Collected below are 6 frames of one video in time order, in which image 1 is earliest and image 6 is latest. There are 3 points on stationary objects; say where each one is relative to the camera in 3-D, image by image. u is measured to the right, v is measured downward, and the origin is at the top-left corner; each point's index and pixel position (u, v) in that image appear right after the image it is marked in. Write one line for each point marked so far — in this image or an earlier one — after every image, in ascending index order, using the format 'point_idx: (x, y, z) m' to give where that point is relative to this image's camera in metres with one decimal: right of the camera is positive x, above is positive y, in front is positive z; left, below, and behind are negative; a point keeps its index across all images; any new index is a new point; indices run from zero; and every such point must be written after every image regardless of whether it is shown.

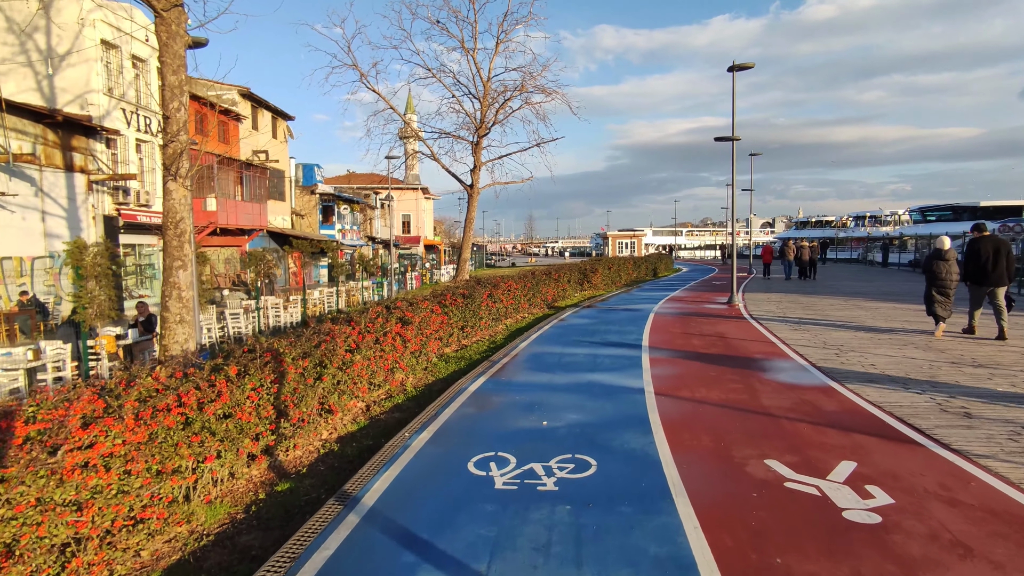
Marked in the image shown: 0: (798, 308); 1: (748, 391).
0: (+9.1, -0.6, +17.8) m
1: (+3.0, -1.3, +7.1) m
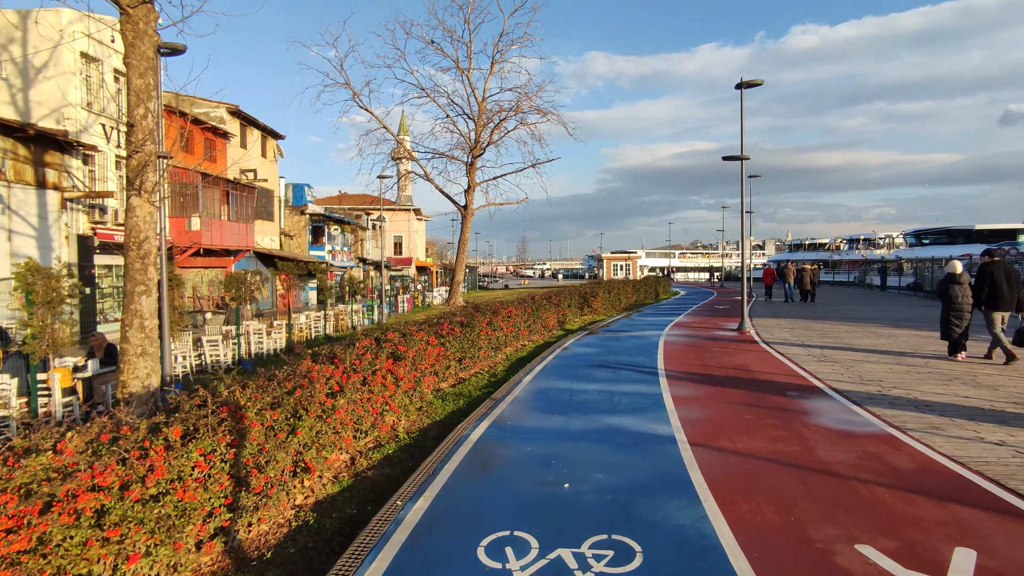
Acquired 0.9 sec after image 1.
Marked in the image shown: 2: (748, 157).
0: (+9.0, -1.3, +16.9) m
1: (+3.1, -1.7, +6.1) m
2: (+7.1, +3.9, +16.7) m
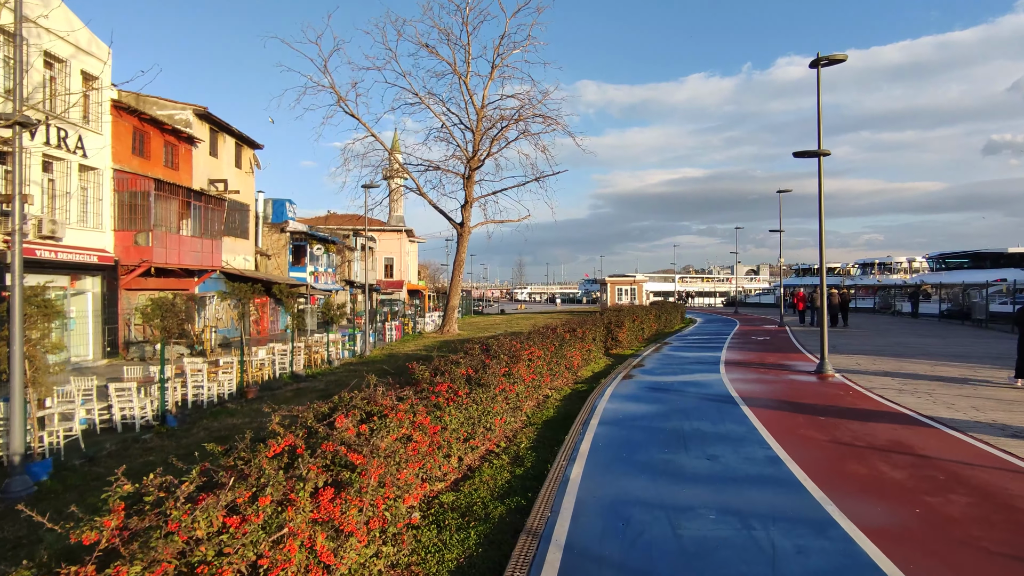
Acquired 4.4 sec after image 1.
0: (+9.4, -2.1, +13.2) m
1: (+3.6, -1.9, +2.3) m
2: (+7.4, +3.2, +13.1) m
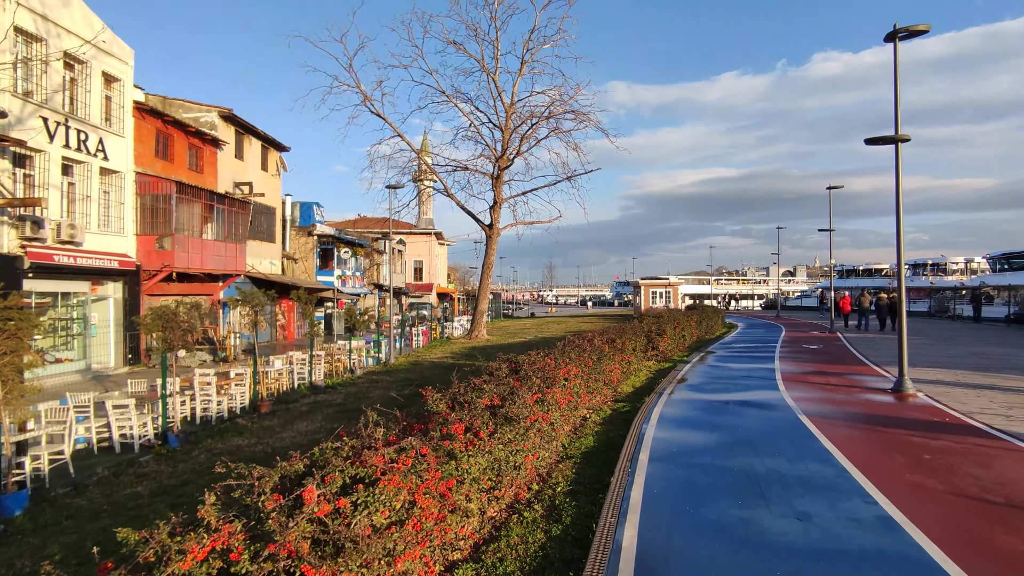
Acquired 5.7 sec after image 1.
0: (+10.0, -2.2, +11.4) m
1: (+3.7, -2.0, +0.8) m
2: (+8.1, +3.1, +11.5) m
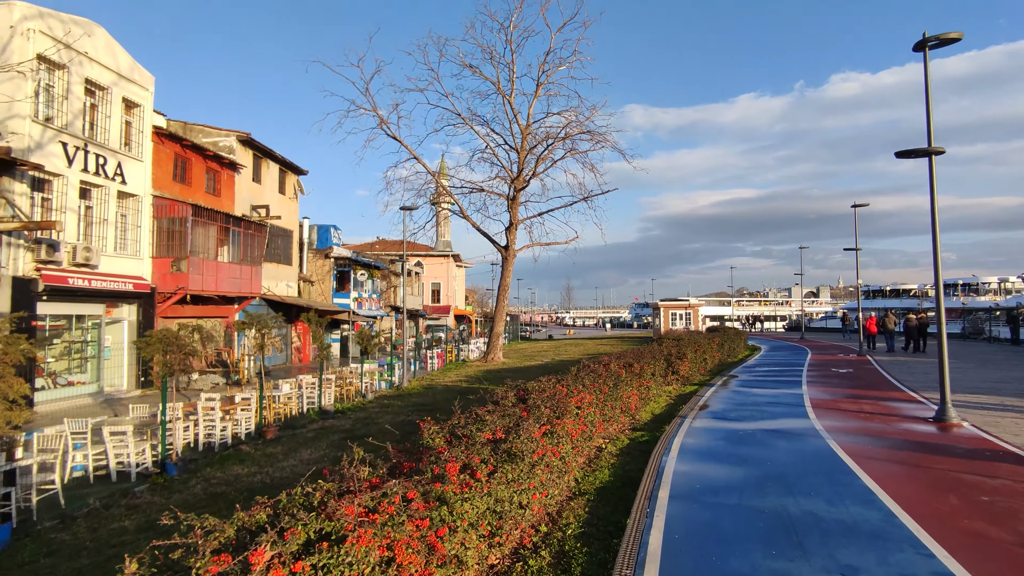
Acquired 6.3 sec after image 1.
0: (+10.3, -2.6, +10.5) m
1: (+3.6, -2.0, +0.1) m
2: (+8.3, +2.7, +10.8) m
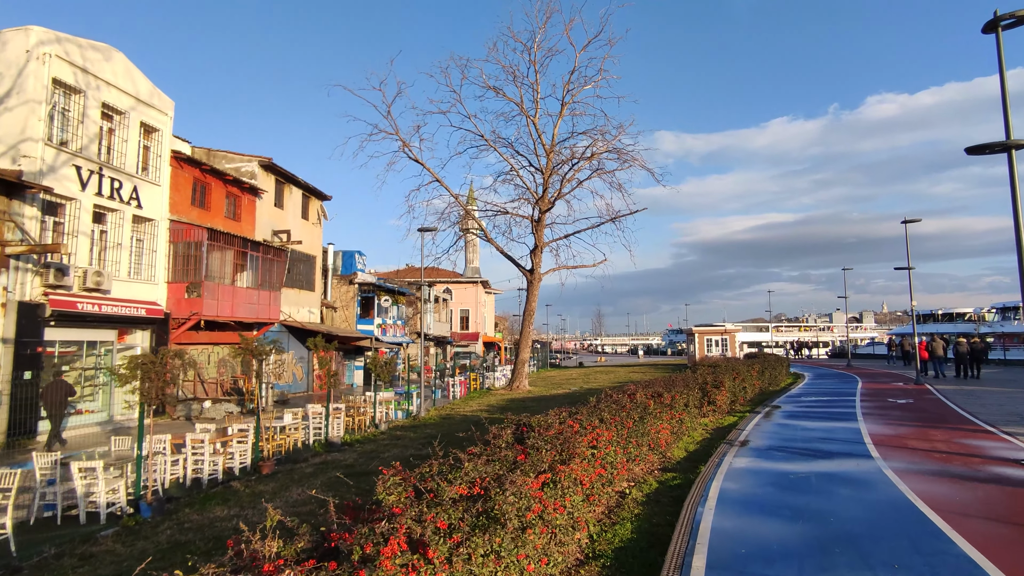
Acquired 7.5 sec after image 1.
0: (+10.4, -2.8, +8.6) m
1: (+3.1, -1.8, -1.3) m
2: (+8.5, +2.4, +9.3) m
